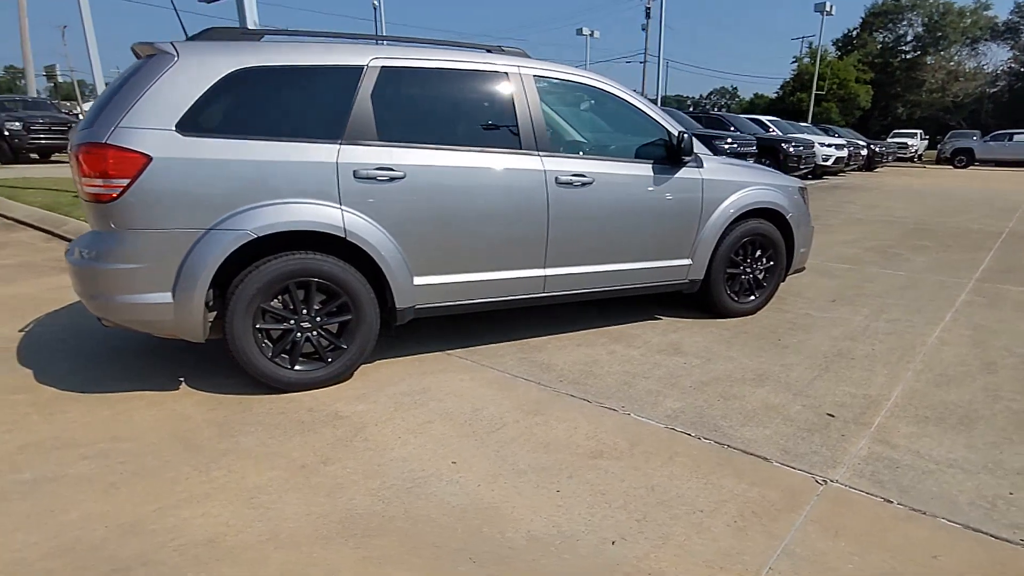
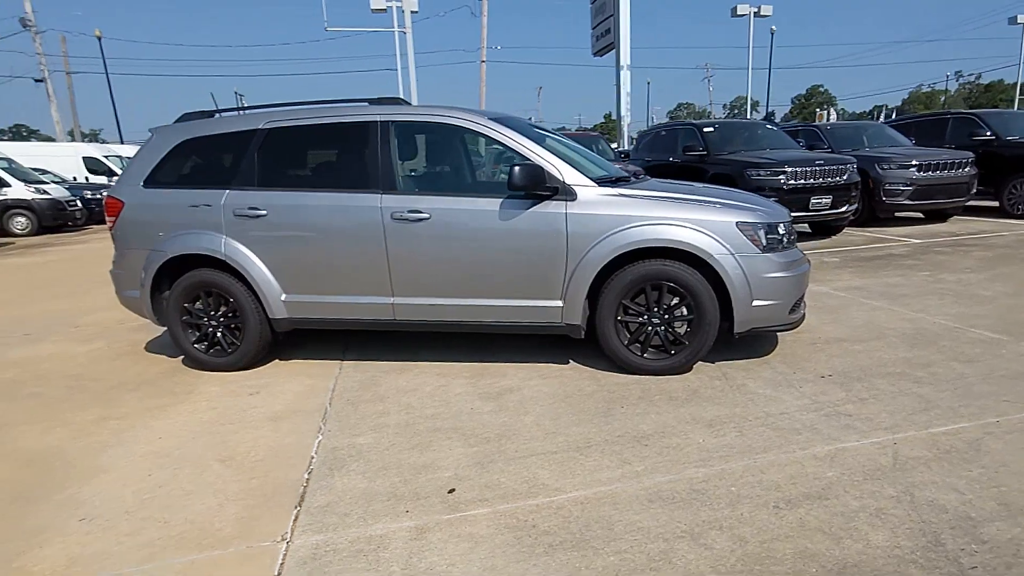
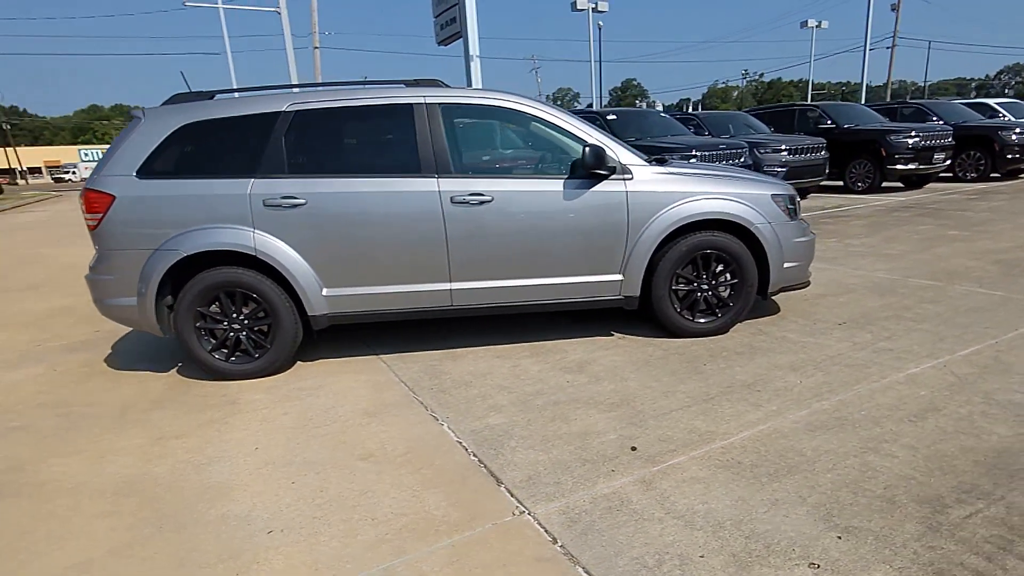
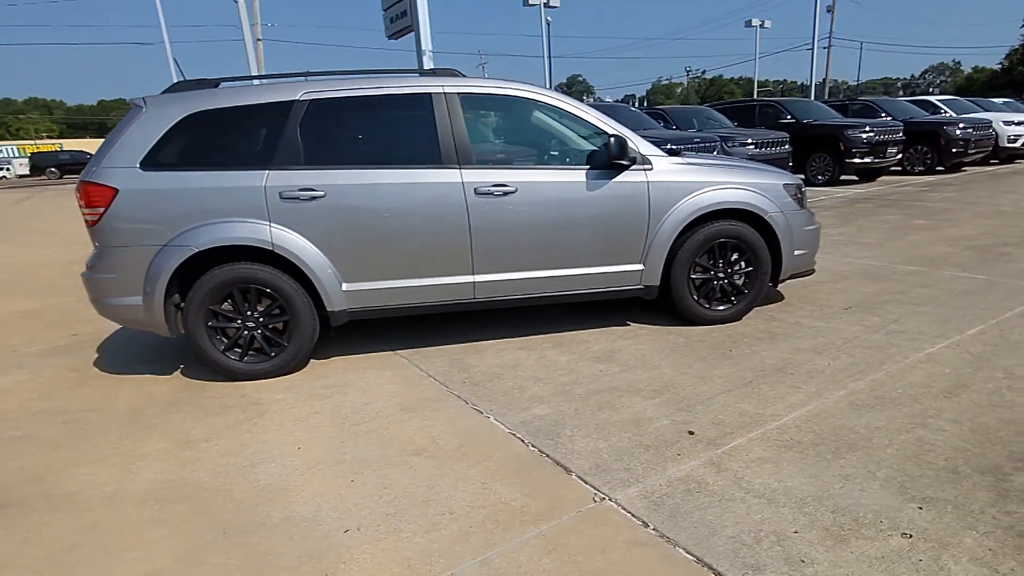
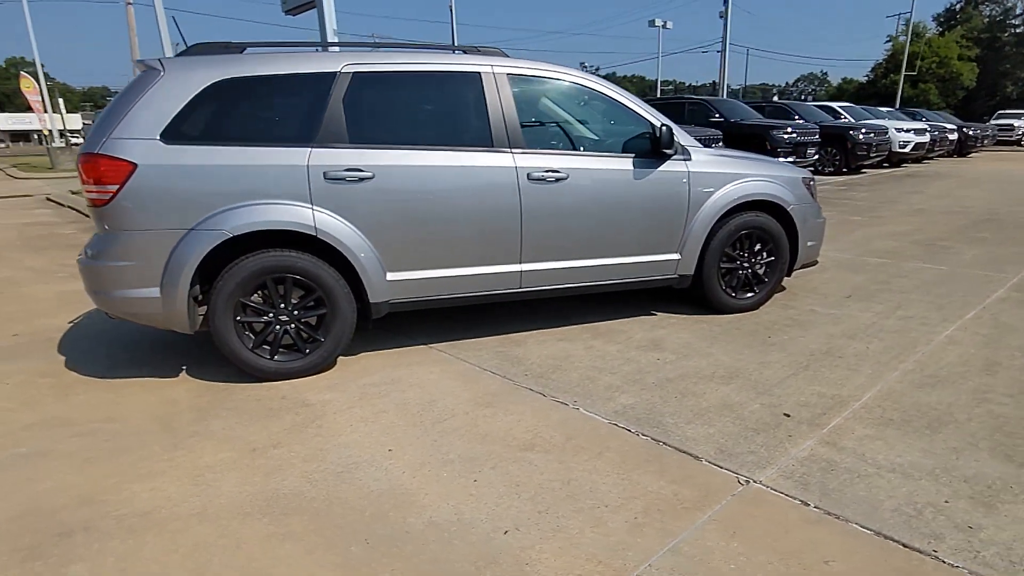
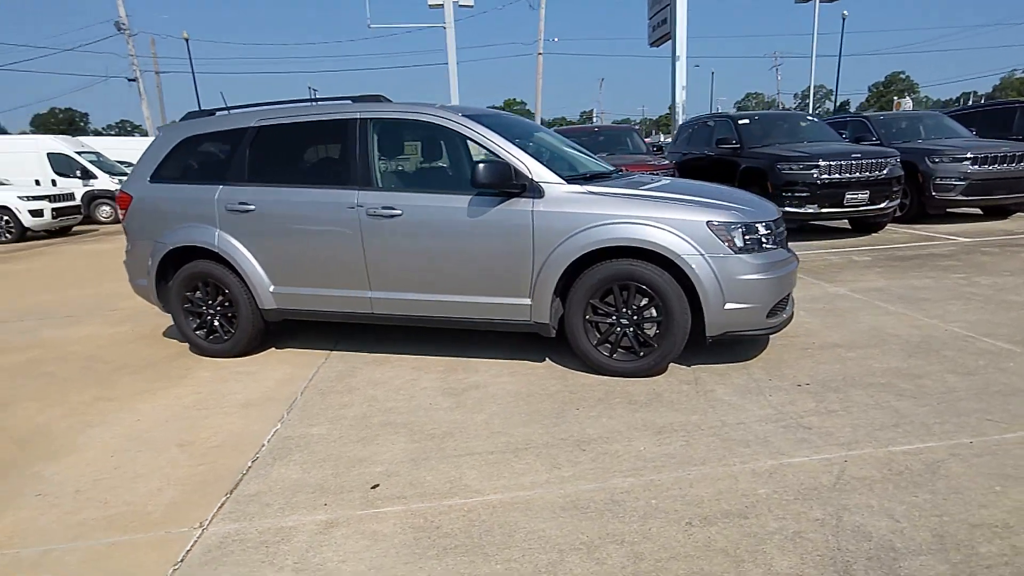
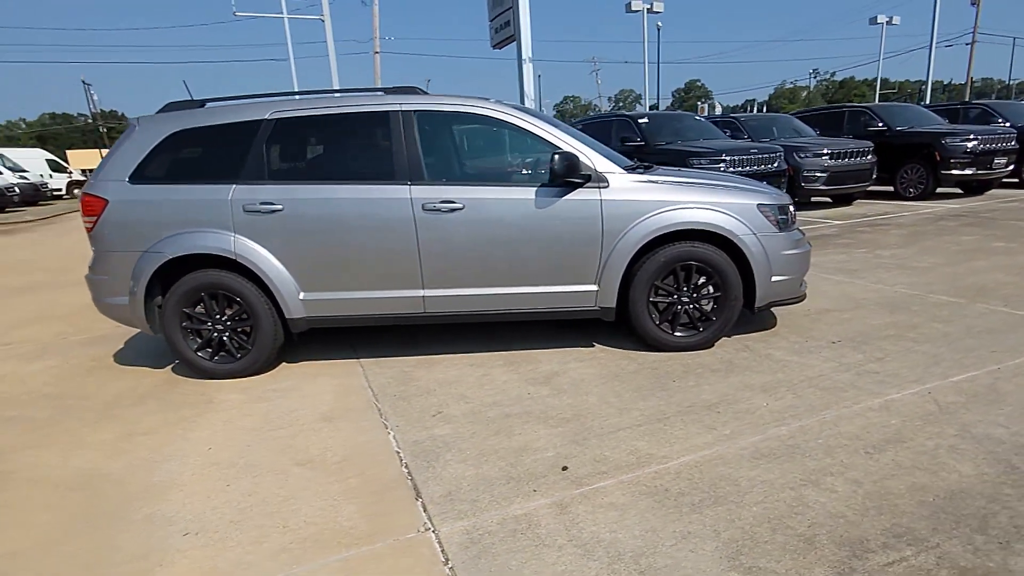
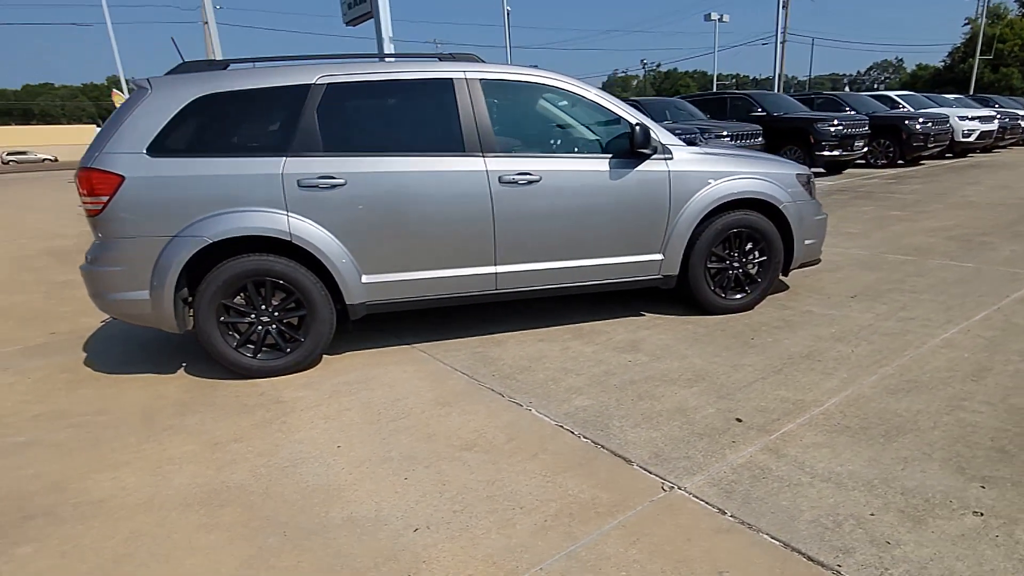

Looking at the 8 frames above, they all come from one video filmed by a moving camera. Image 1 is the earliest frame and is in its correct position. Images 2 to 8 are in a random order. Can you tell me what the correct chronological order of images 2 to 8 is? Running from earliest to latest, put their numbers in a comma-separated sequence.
5, 8, 4, 3, 7, 2, 6
